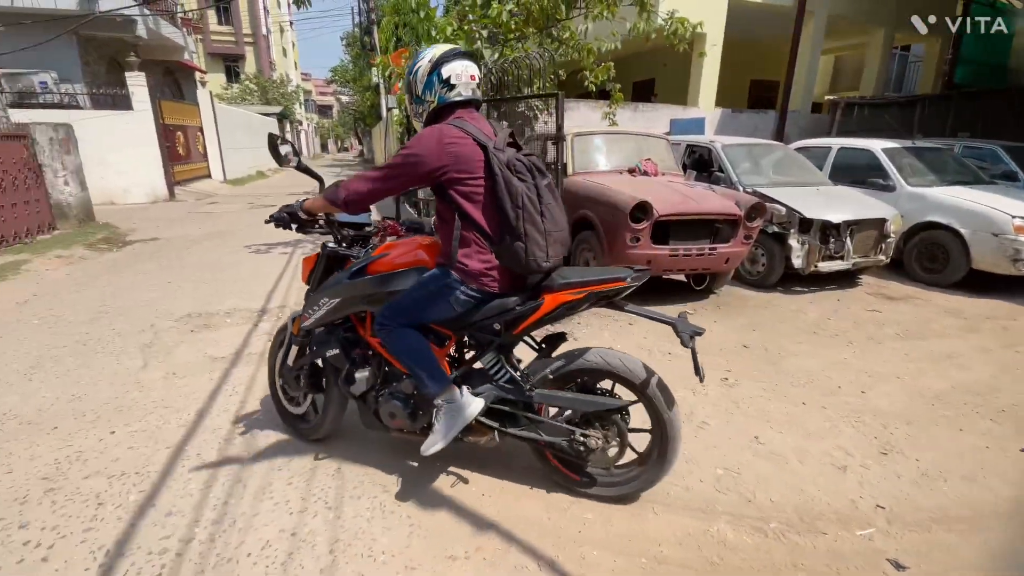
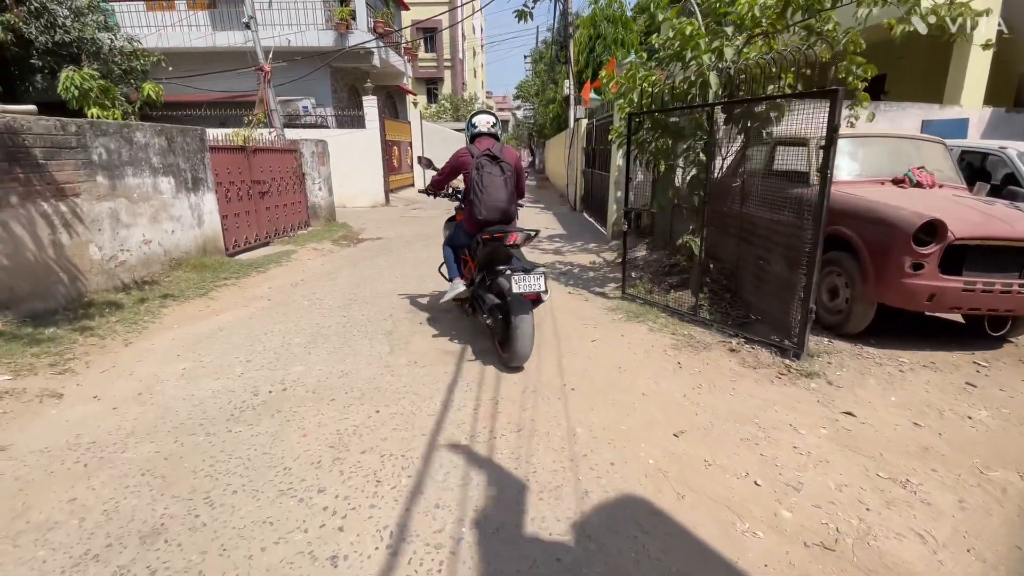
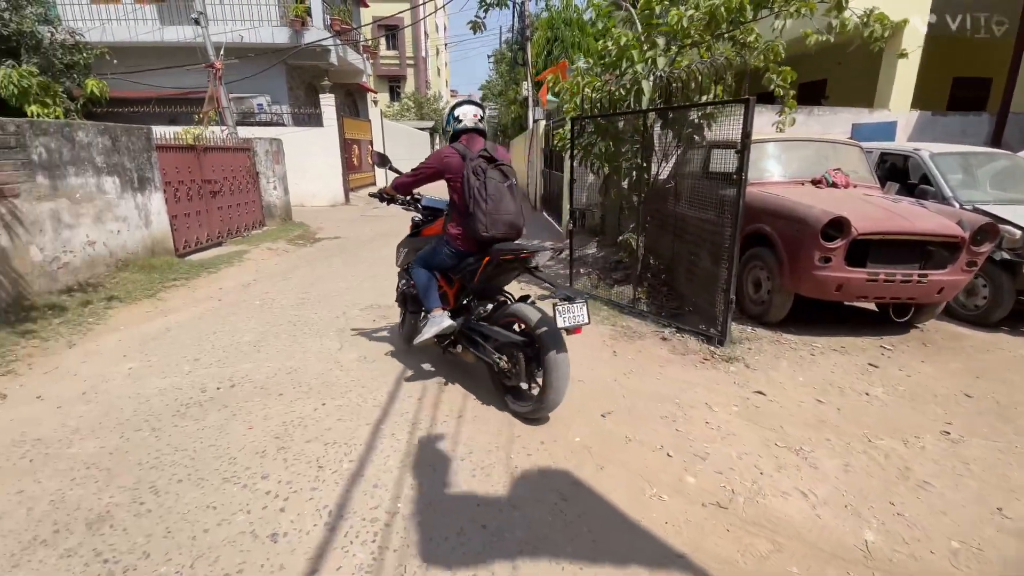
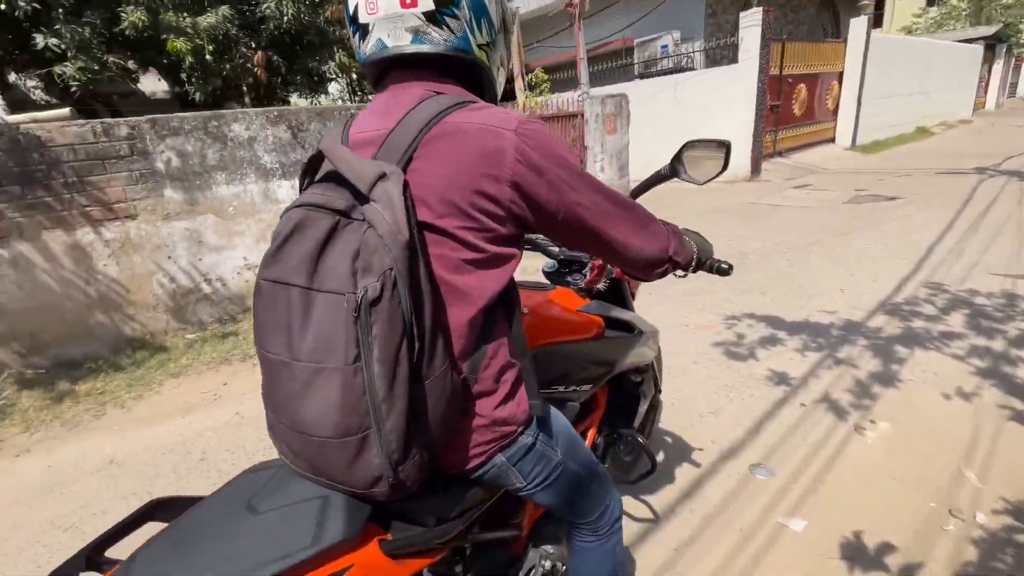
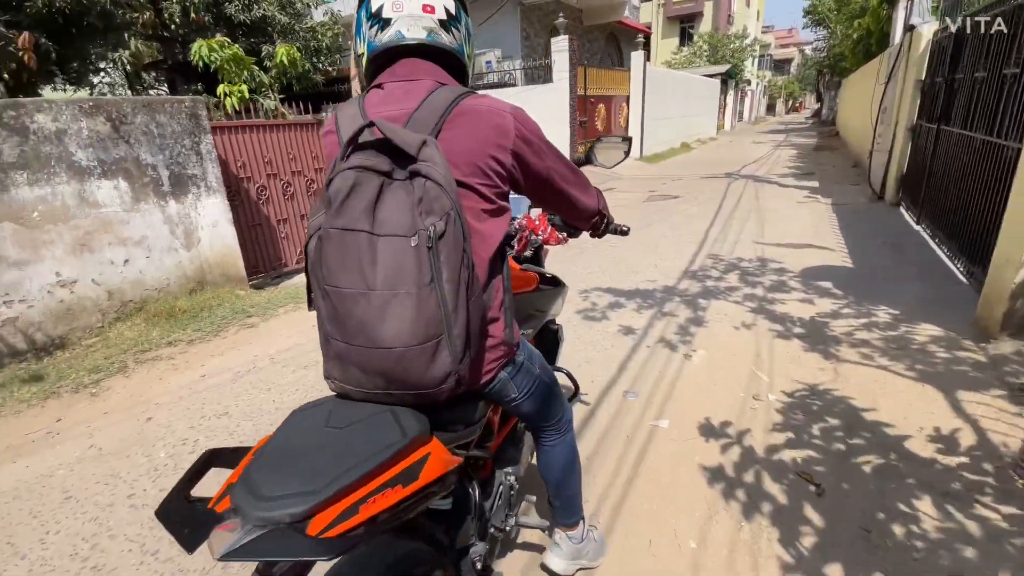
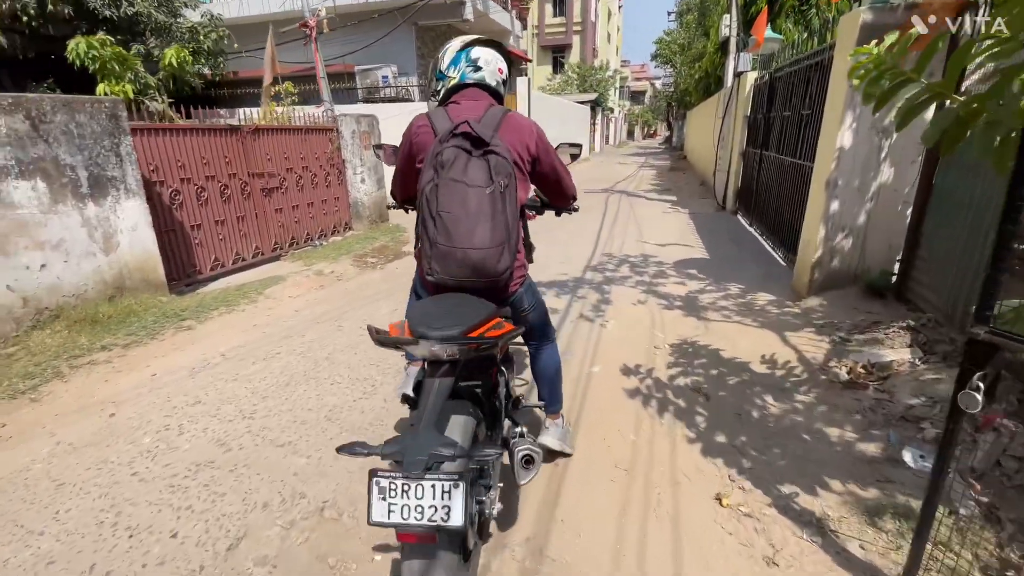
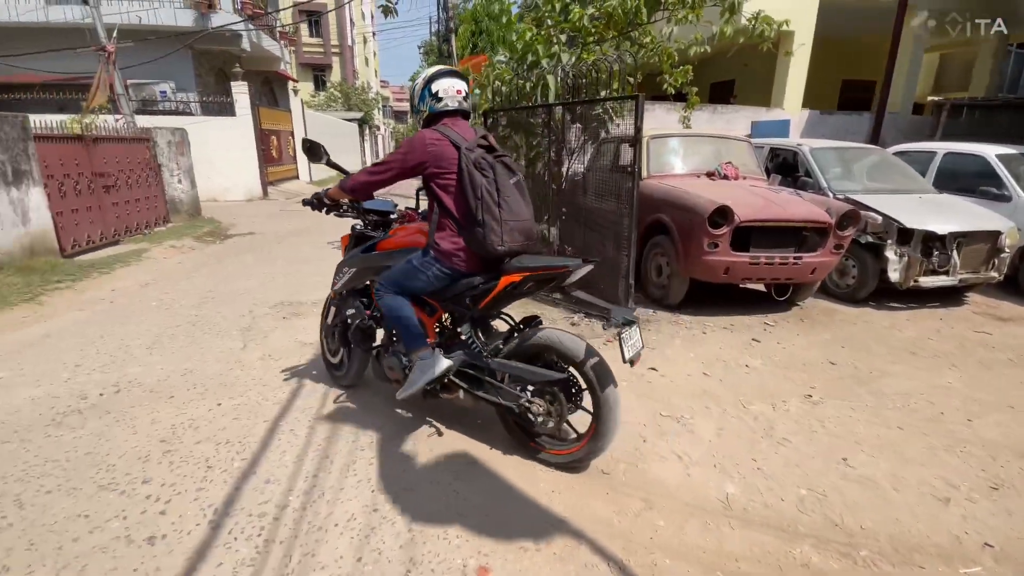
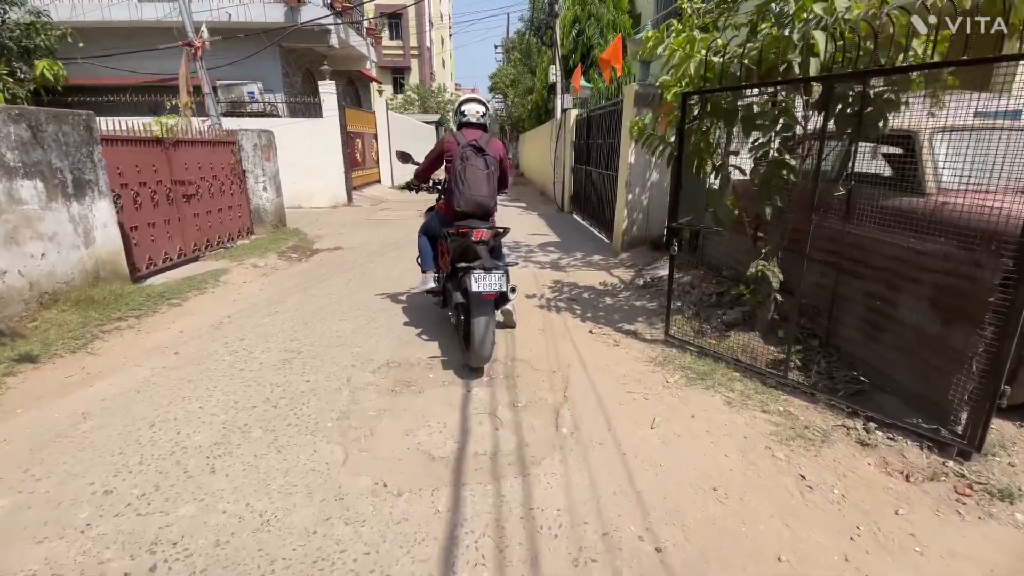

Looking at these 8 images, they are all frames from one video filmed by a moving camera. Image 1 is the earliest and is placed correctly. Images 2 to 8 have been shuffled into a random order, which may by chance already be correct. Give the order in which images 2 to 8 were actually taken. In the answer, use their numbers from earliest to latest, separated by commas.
7, 3, 2, 8, 6, 5, 4
